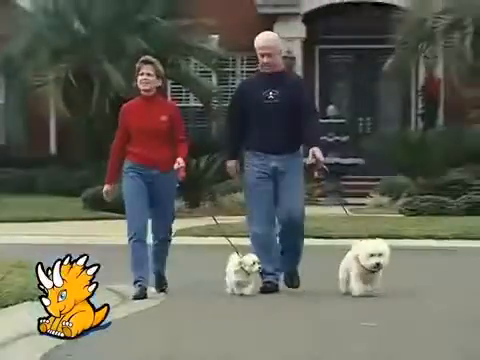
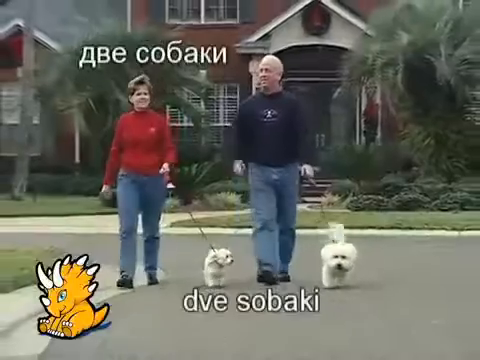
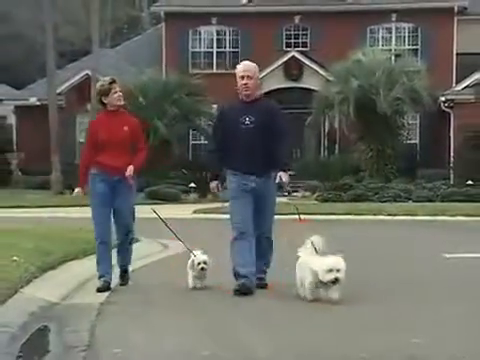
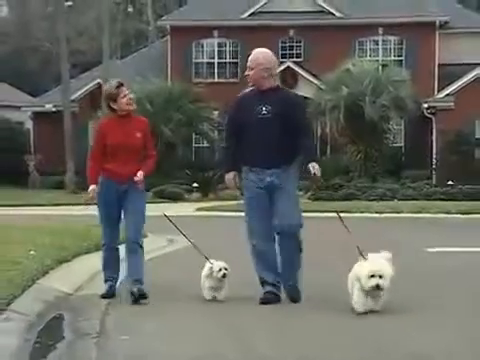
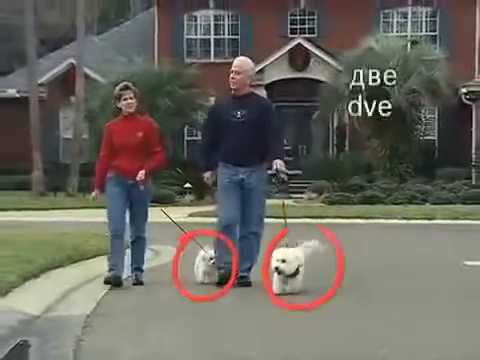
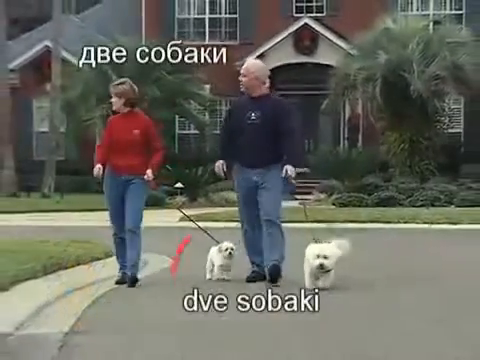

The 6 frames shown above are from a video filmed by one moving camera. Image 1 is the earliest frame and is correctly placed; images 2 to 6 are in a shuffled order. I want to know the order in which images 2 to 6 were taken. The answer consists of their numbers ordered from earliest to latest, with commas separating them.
2, 6, 5, 3, 4
